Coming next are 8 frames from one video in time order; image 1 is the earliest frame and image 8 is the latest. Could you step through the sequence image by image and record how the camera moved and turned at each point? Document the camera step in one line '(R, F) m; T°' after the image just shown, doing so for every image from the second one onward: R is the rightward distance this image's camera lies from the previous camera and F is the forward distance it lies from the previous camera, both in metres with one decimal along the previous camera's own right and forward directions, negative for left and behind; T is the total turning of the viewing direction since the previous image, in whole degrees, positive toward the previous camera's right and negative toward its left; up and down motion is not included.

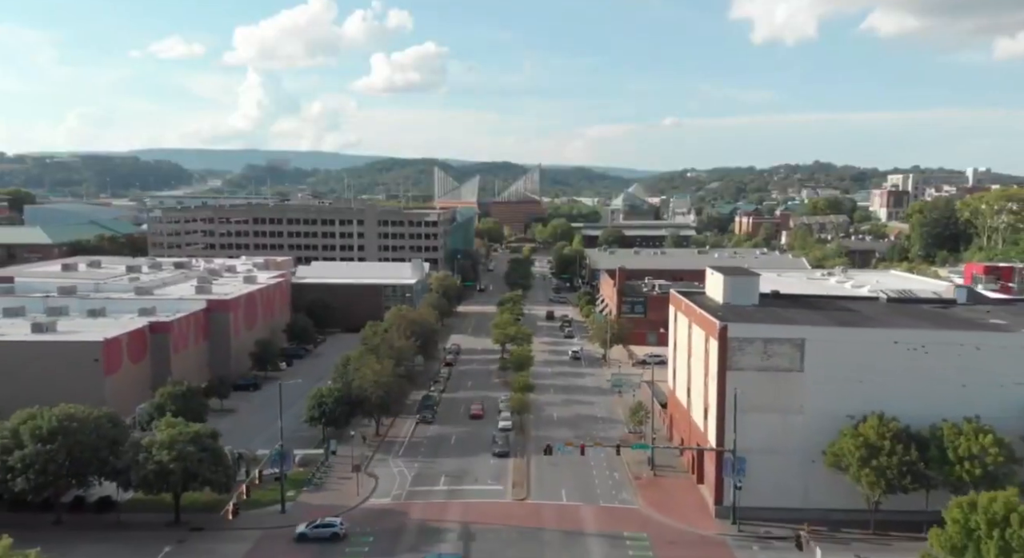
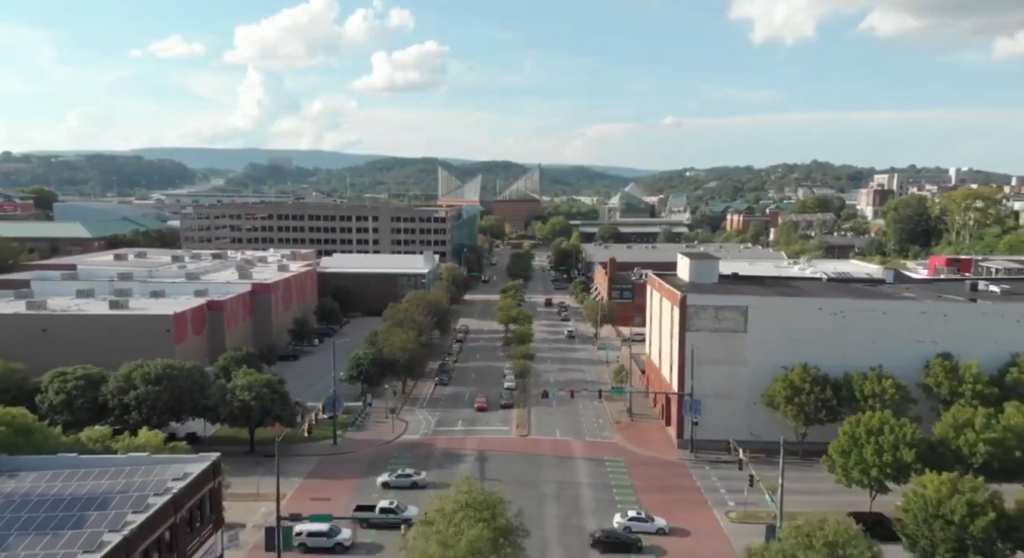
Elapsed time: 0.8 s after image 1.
(-0.2, -7.0) m; 0°
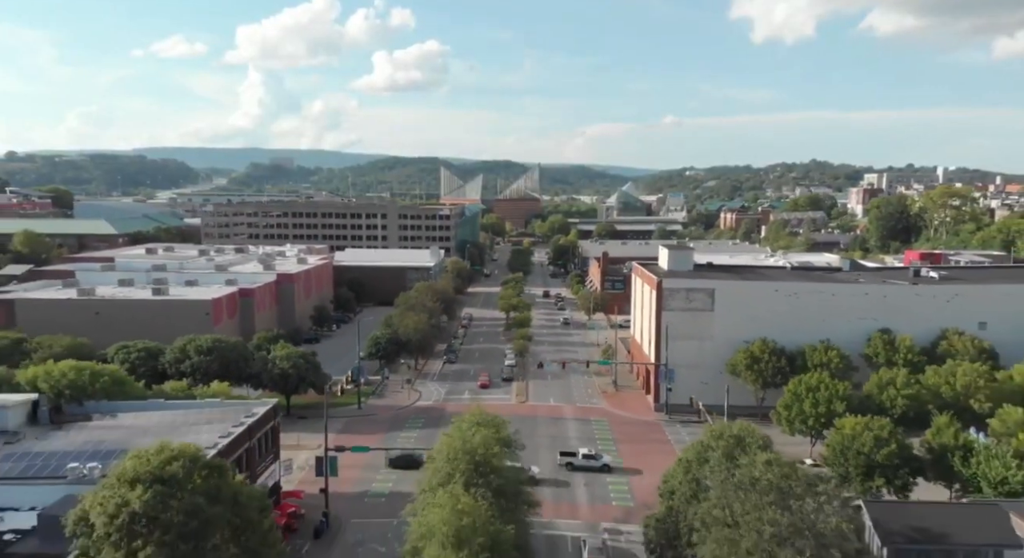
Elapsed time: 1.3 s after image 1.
(0.0, -5.4) m; 0°
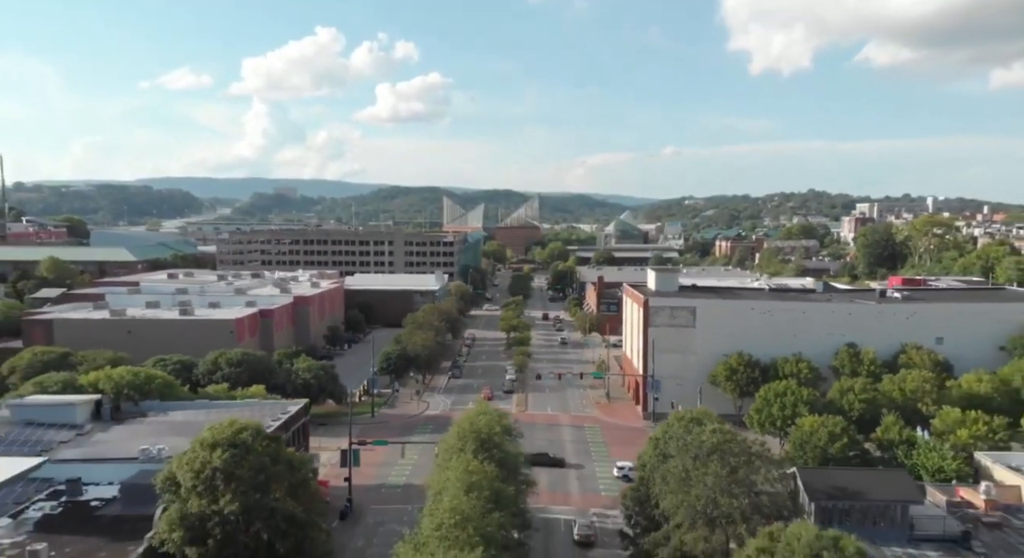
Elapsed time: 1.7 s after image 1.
(0.0, -4.1) m; 0°
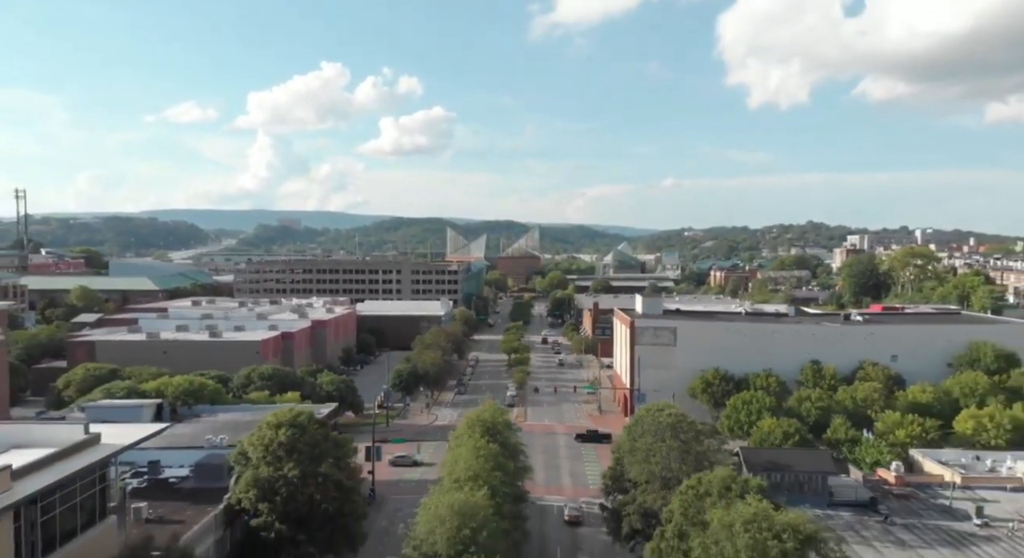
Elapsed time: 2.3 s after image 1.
(+0.1, -5.3) m; 0°
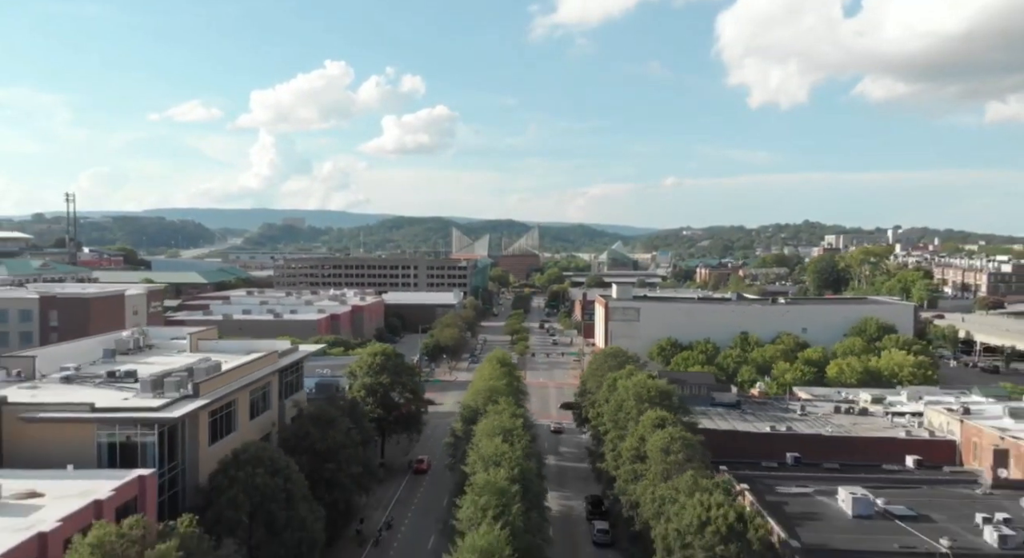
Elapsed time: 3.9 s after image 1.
(-0.2, -15.3) m; 0°
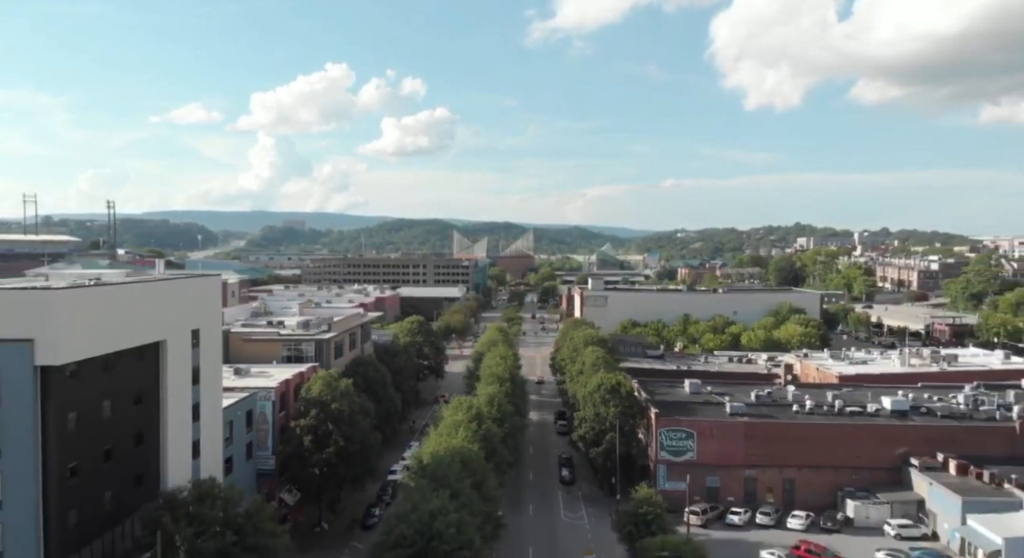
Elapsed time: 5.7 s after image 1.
(+0.3, -17.8) m; 0°
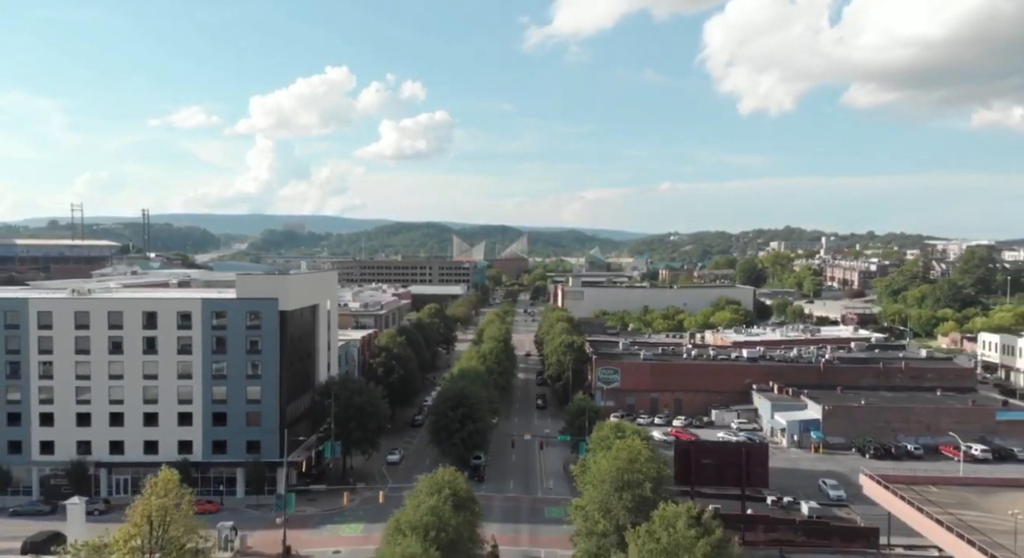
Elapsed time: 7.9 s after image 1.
(+0.3, -19.9) m; 0°
